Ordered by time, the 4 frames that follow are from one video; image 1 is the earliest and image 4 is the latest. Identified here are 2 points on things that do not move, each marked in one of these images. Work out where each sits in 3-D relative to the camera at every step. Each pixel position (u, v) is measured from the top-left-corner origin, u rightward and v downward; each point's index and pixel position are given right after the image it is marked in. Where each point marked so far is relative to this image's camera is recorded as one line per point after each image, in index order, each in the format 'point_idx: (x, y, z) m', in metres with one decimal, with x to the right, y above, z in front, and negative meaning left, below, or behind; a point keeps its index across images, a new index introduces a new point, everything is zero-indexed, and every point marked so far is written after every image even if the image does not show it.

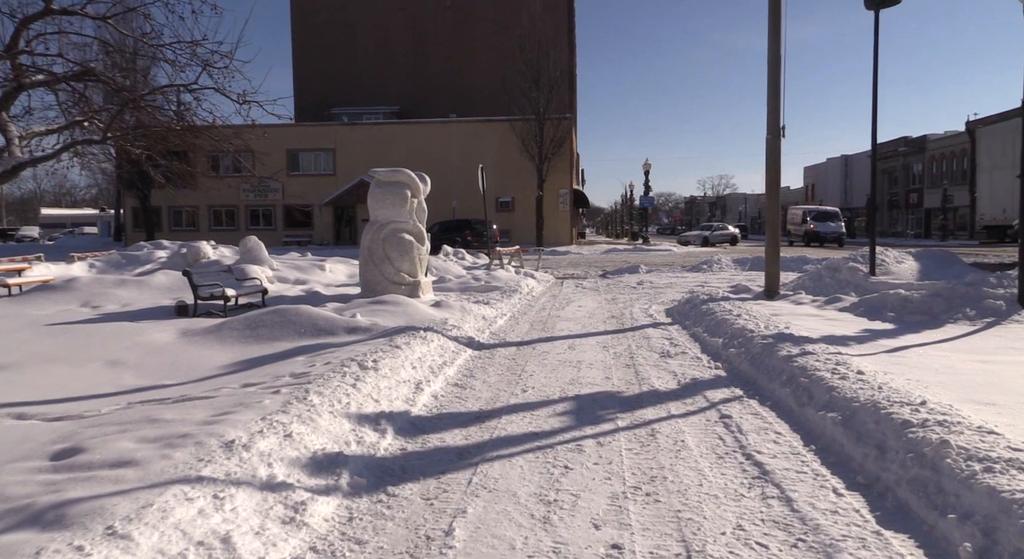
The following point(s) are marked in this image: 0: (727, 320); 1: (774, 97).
0: (+2.8, -0.5, +9.3) m
1: (+4.4, +3.0, +11.8) m
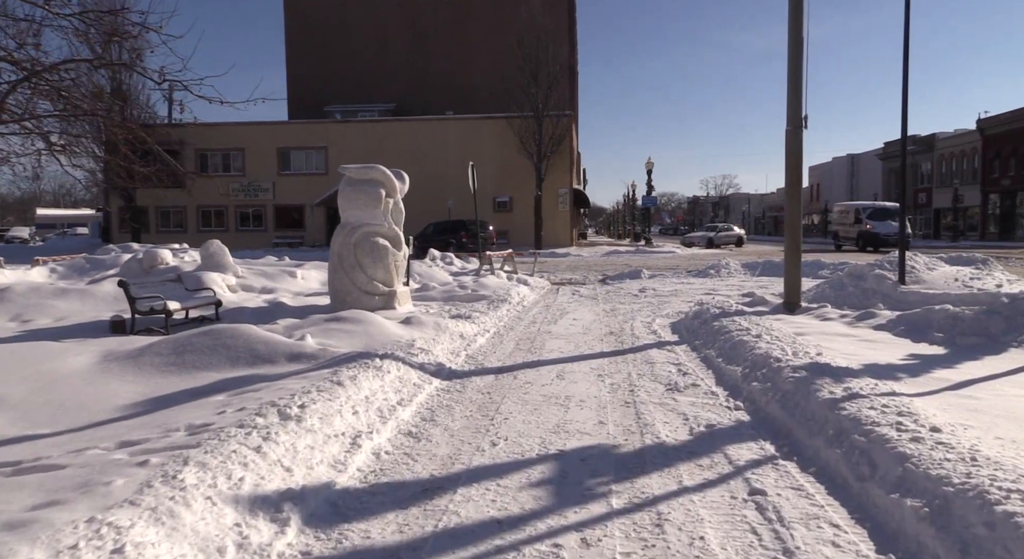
0: (+2.6, -0.7, +7.9) m
1: (+4.1, +2.8, +10.4) m
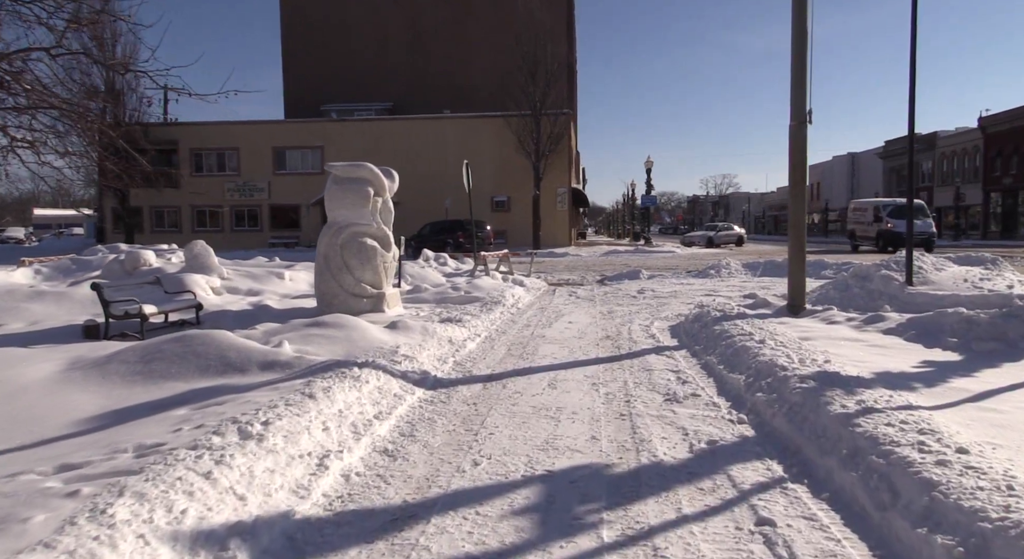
0: (+2.4, -0.7, +7.4) m
1: (+4.0, +2.8, +10.0) m
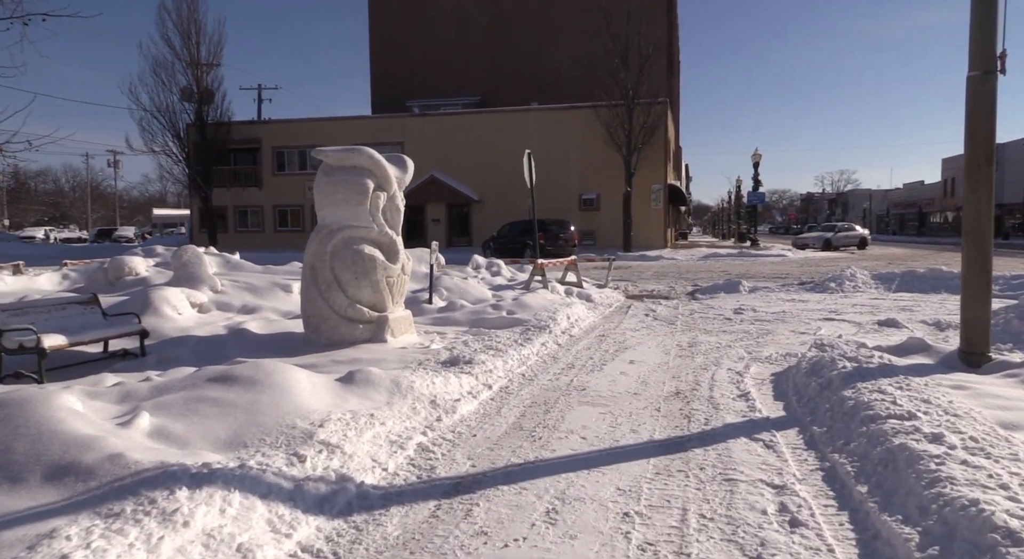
0: (+2.3, -1.0, +4.2) m
1: (+4.3, +2.5, +6.5) m
